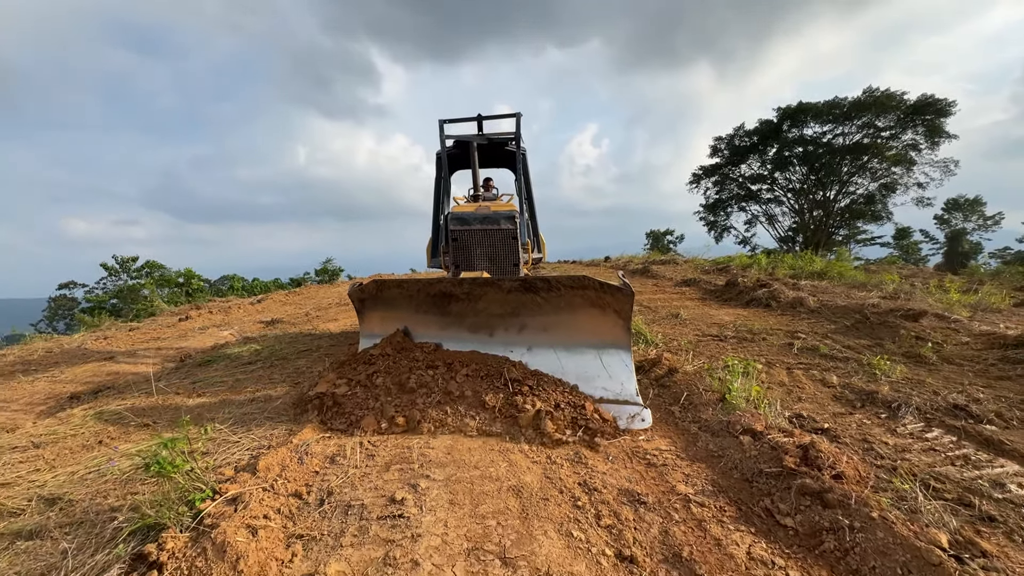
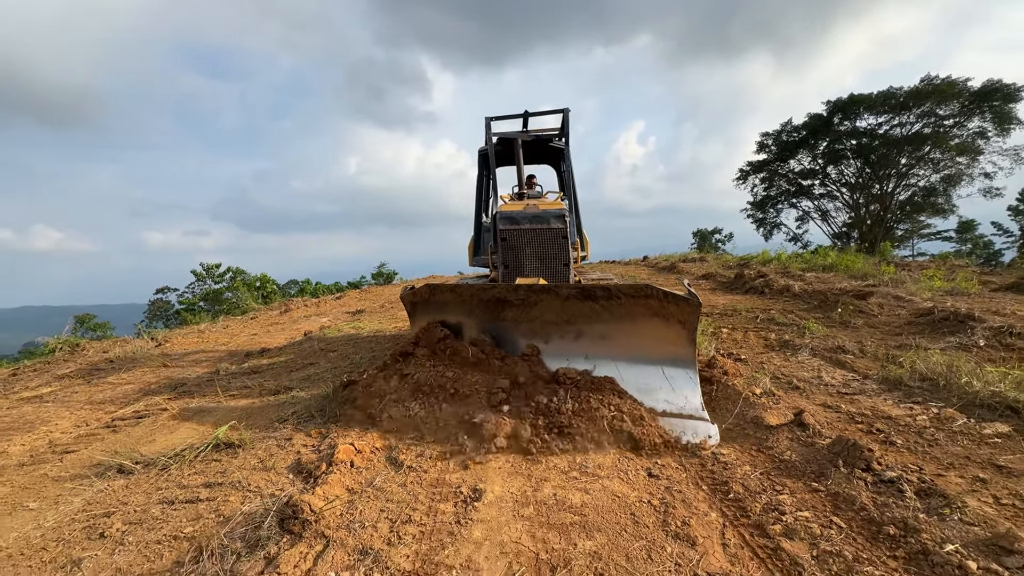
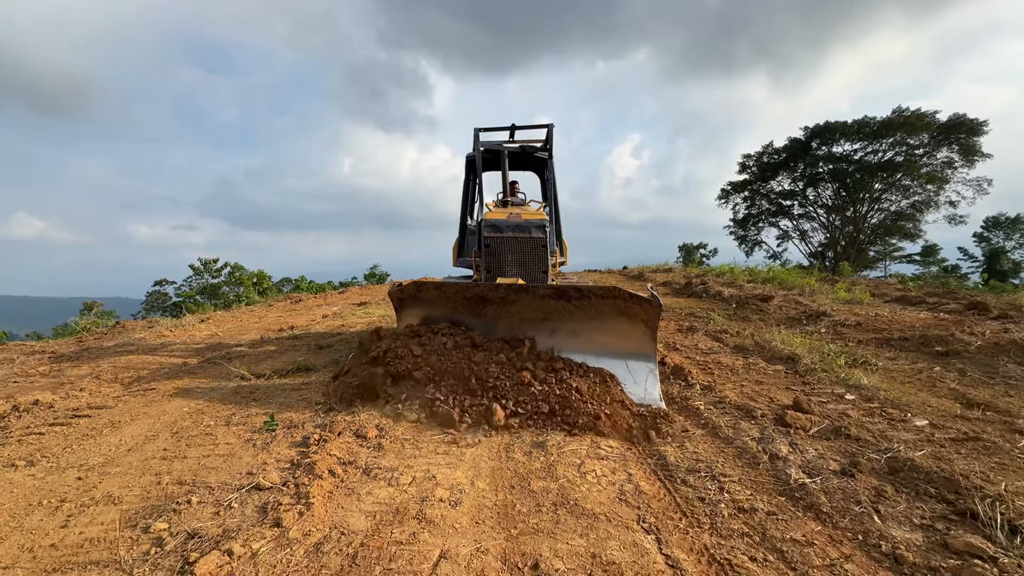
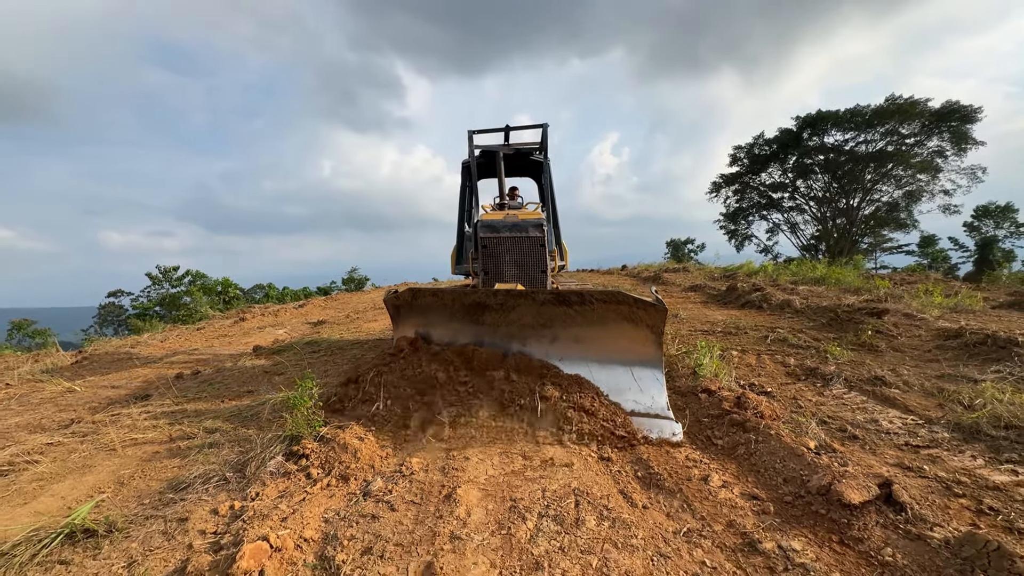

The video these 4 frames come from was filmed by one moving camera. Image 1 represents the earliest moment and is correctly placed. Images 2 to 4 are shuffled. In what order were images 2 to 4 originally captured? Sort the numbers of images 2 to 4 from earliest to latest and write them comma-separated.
4, 2, 3
